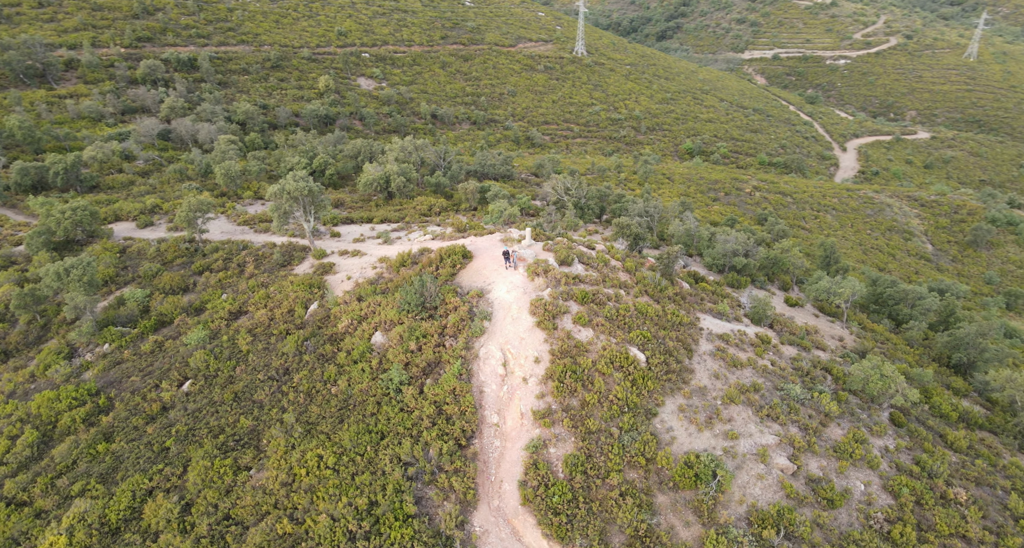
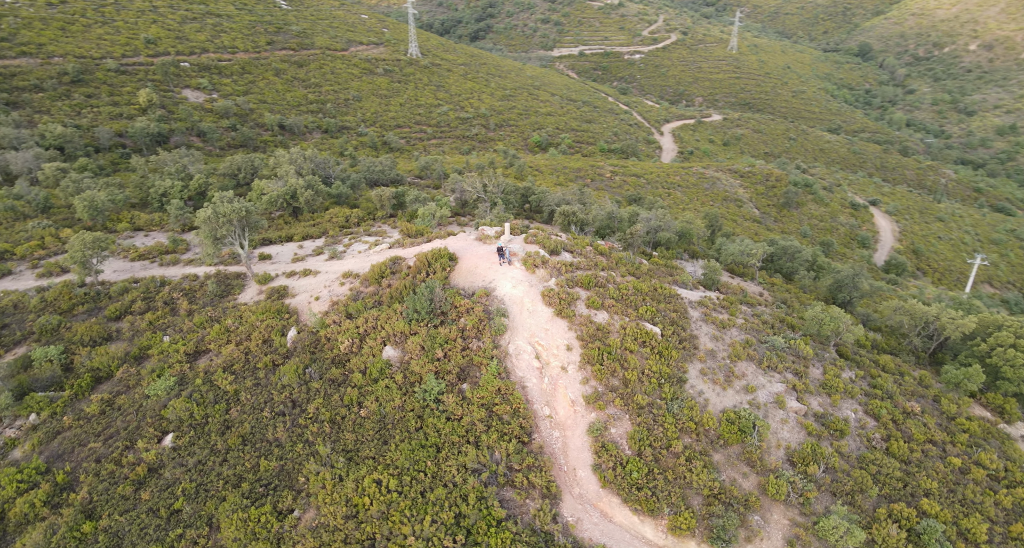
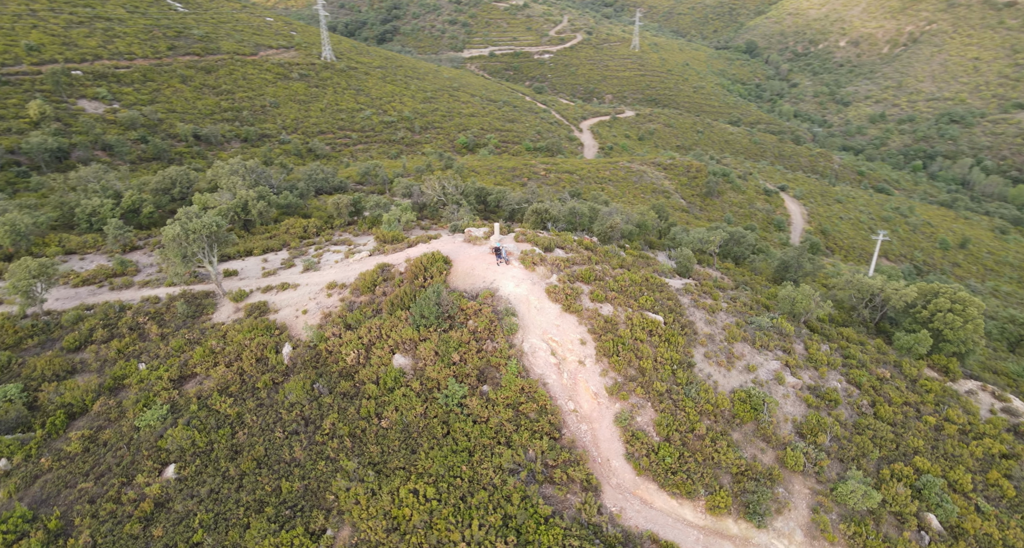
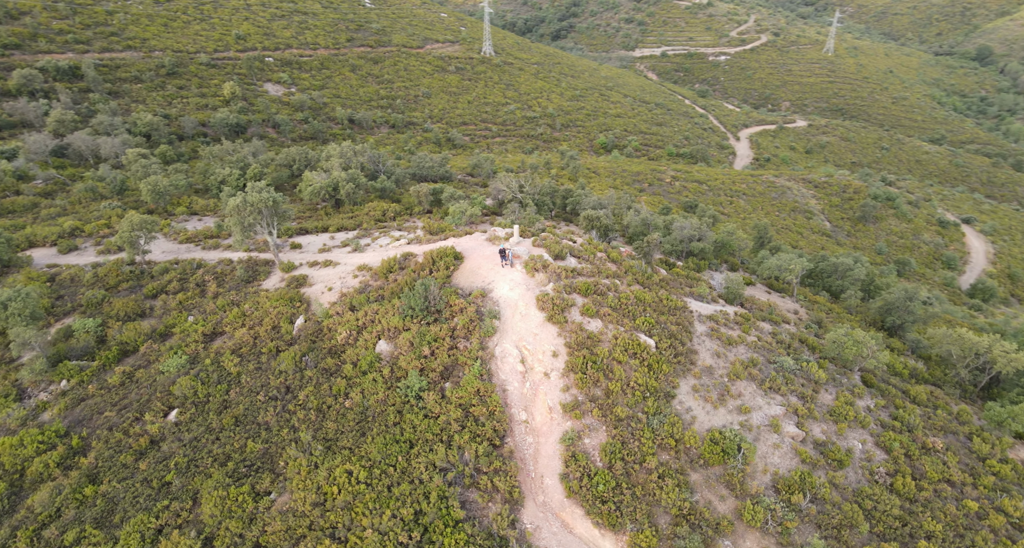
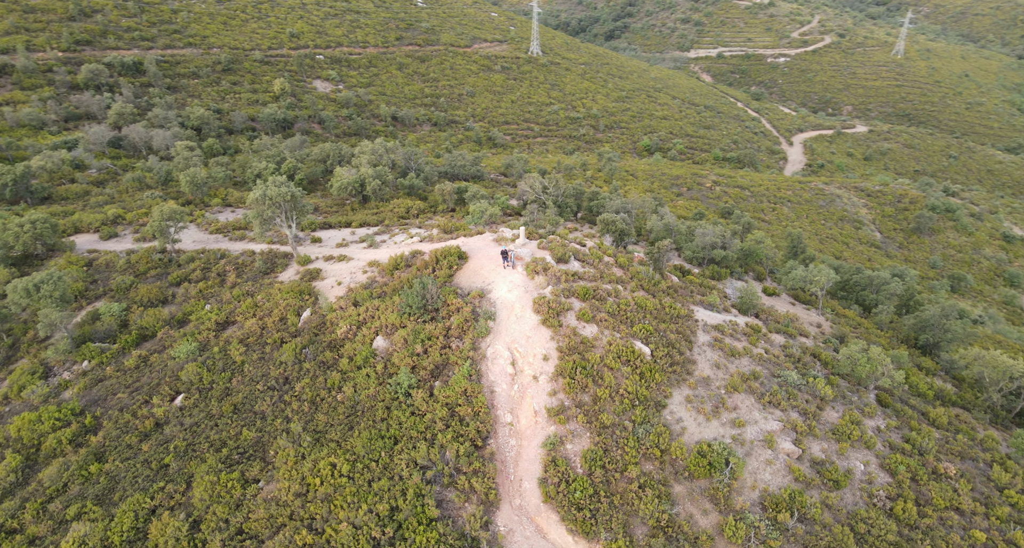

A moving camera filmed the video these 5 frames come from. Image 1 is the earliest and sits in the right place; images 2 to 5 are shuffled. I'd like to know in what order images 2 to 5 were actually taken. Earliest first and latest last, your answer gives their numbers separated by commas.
5, 4, 2, 3
